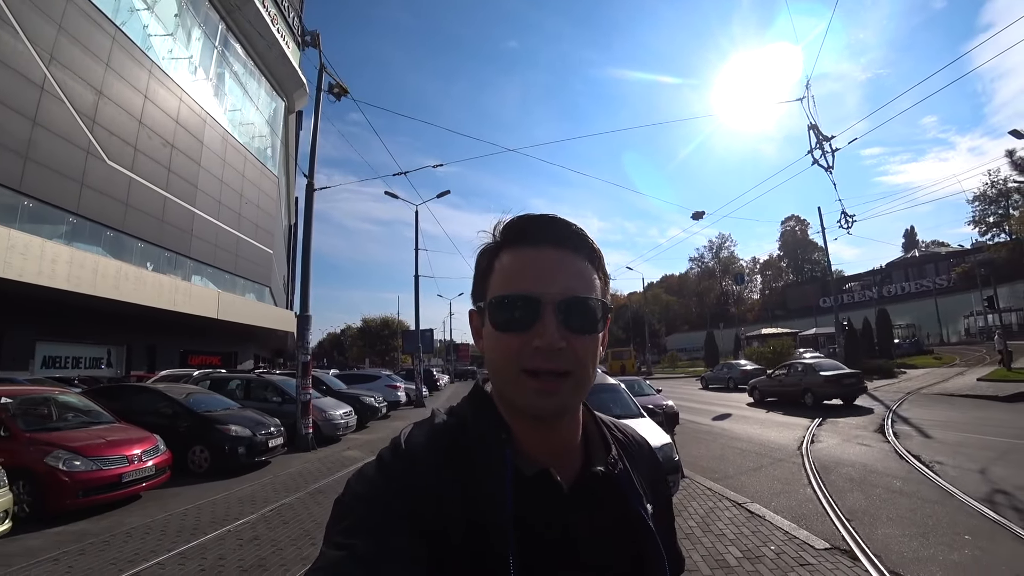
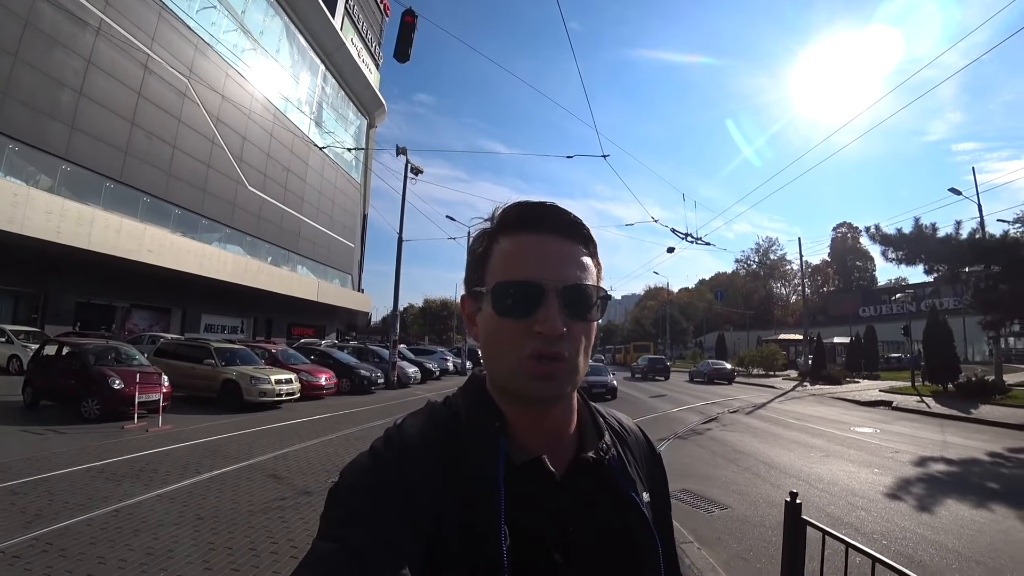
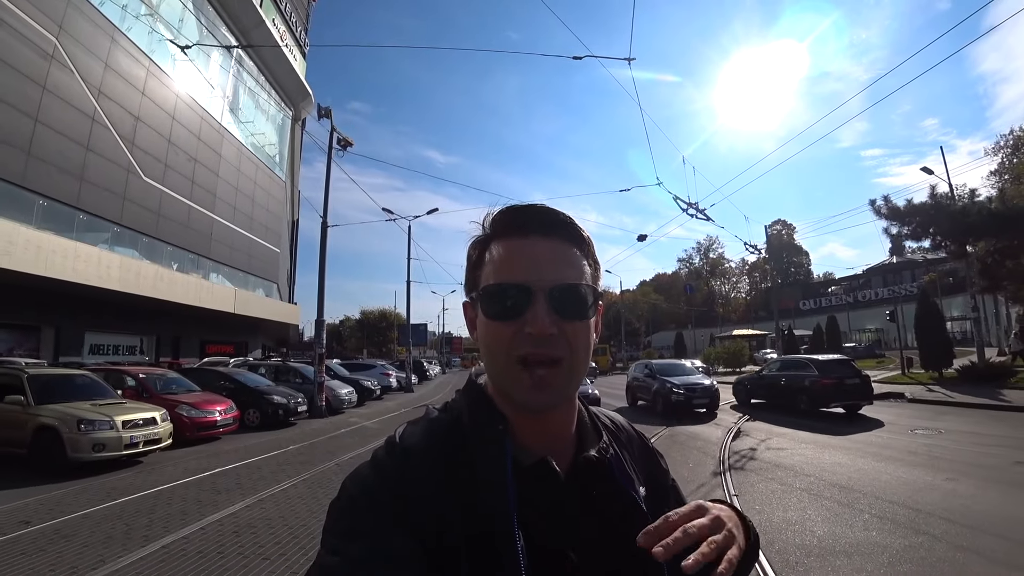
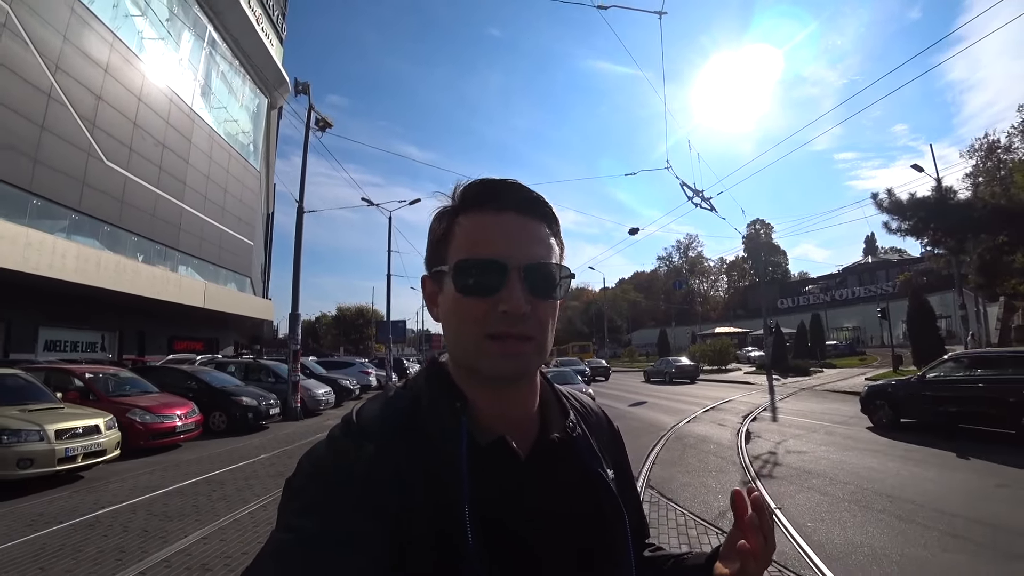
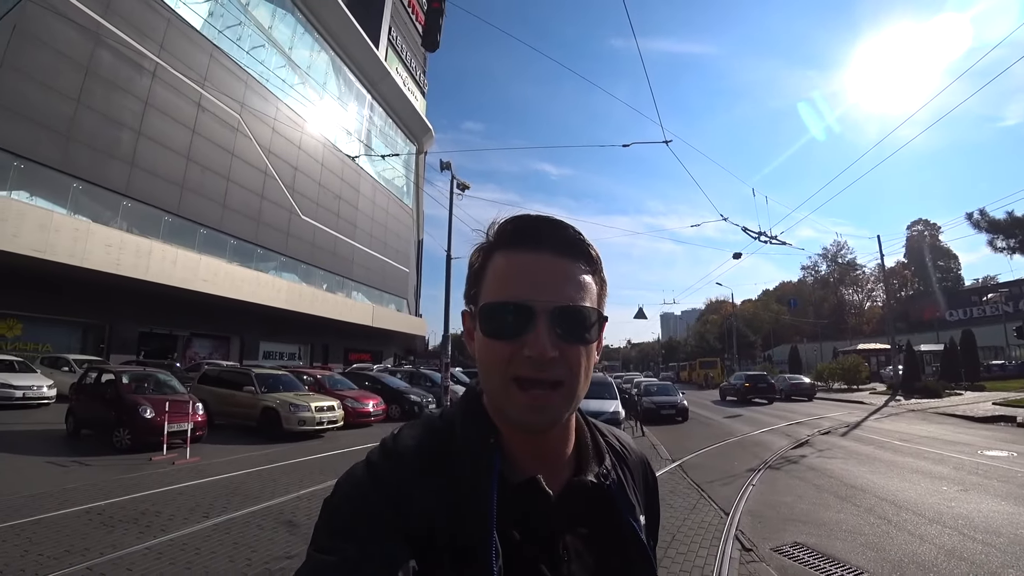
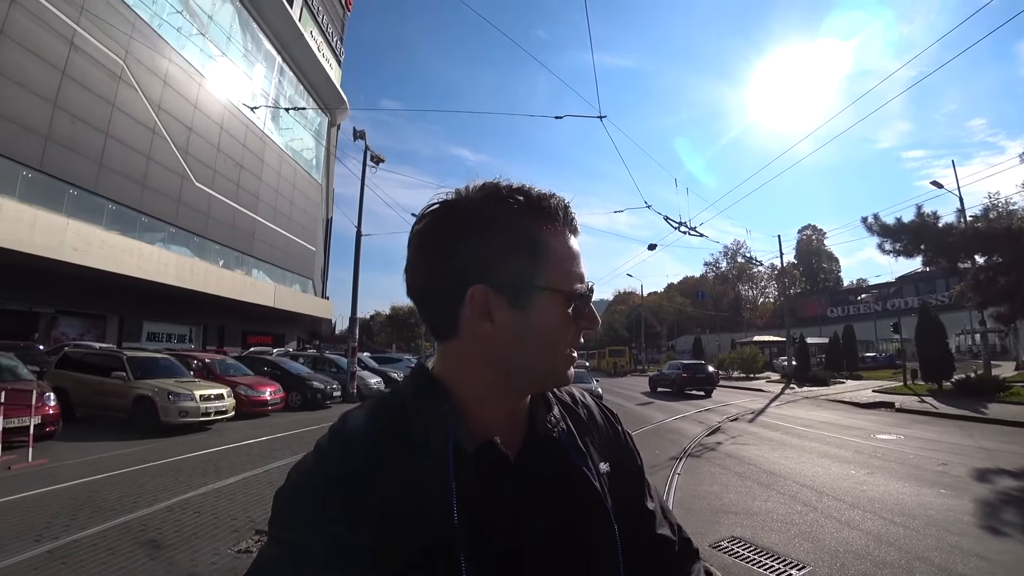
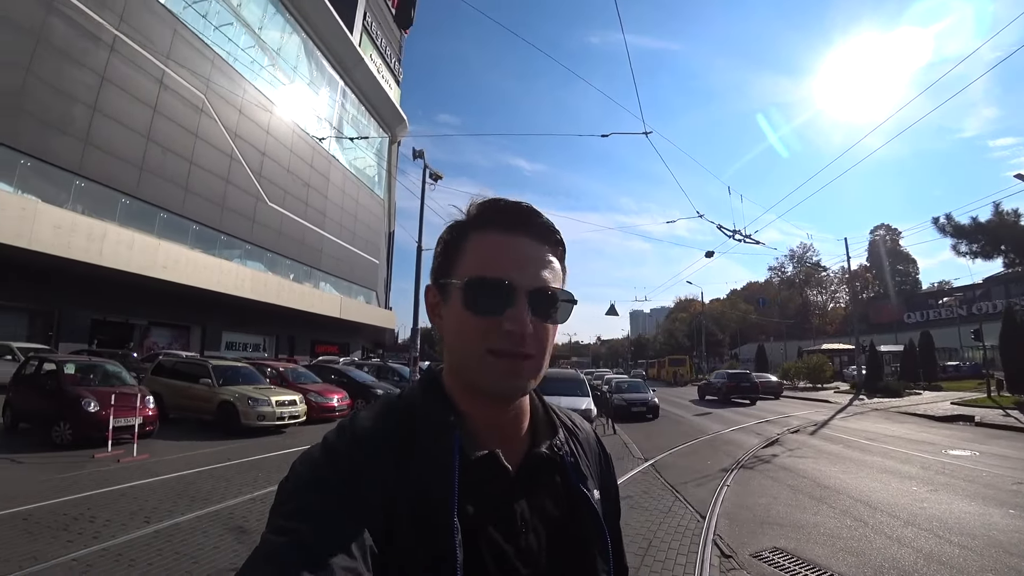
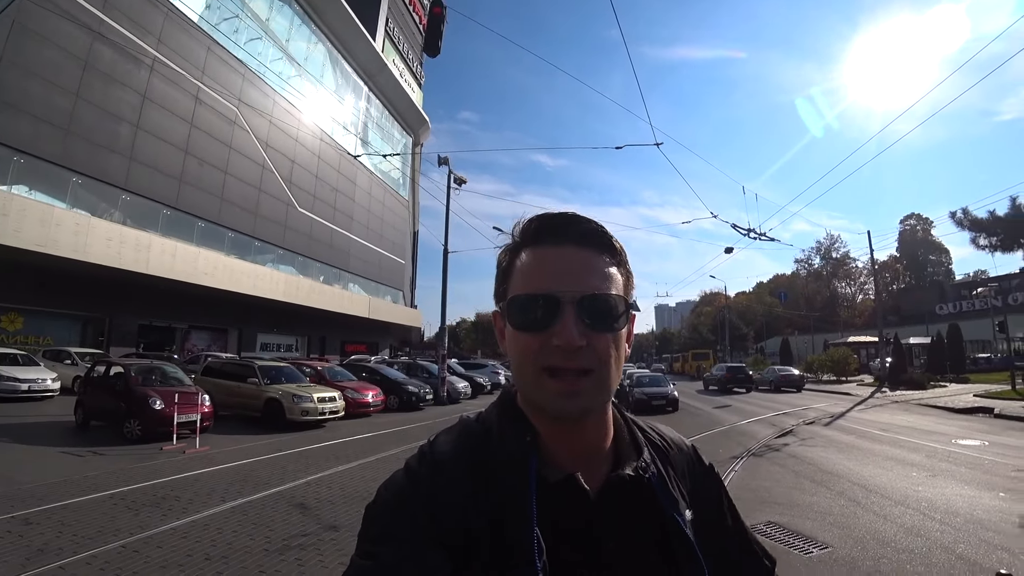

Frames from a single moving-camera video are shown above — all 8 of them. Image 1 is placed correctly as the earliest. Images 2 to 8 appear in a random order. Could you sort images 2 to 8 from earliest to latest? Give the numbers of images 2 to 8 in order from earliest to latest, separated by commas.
4, 3, 6, 7, 5, 8, 2
